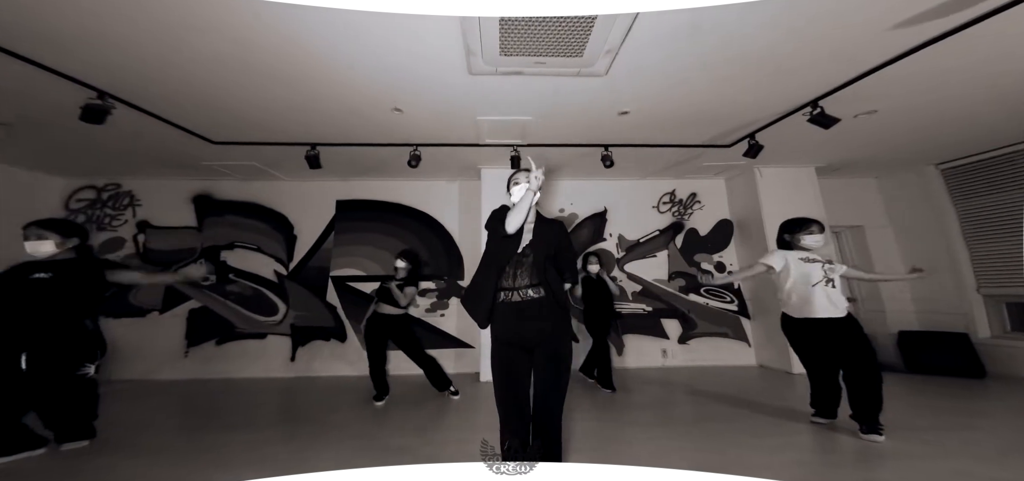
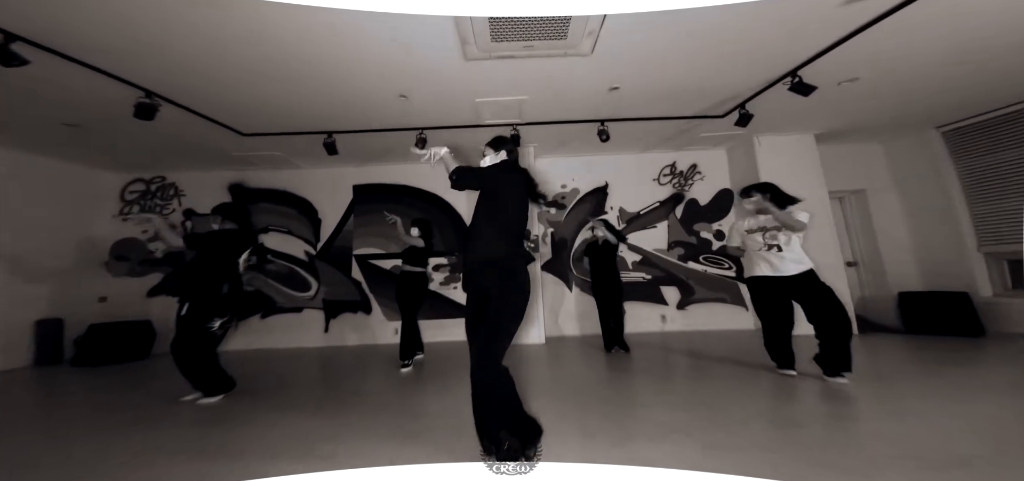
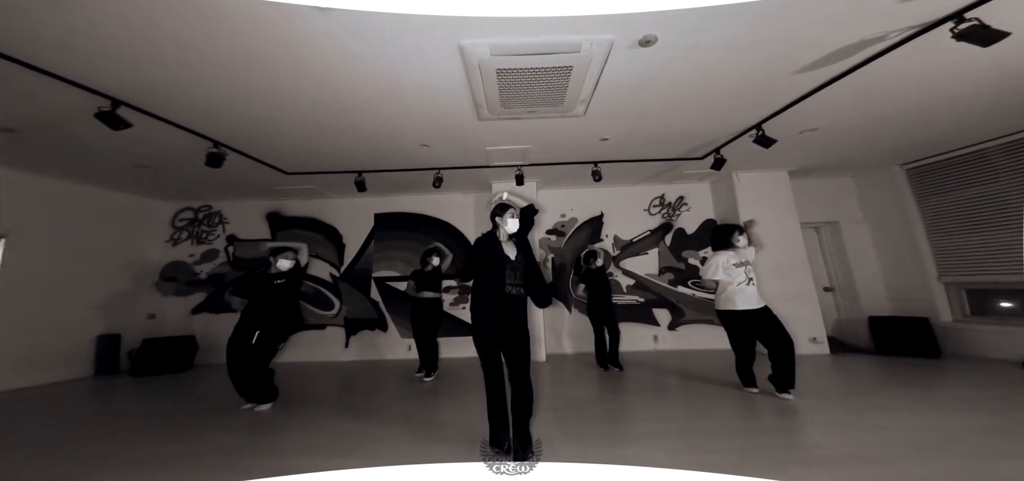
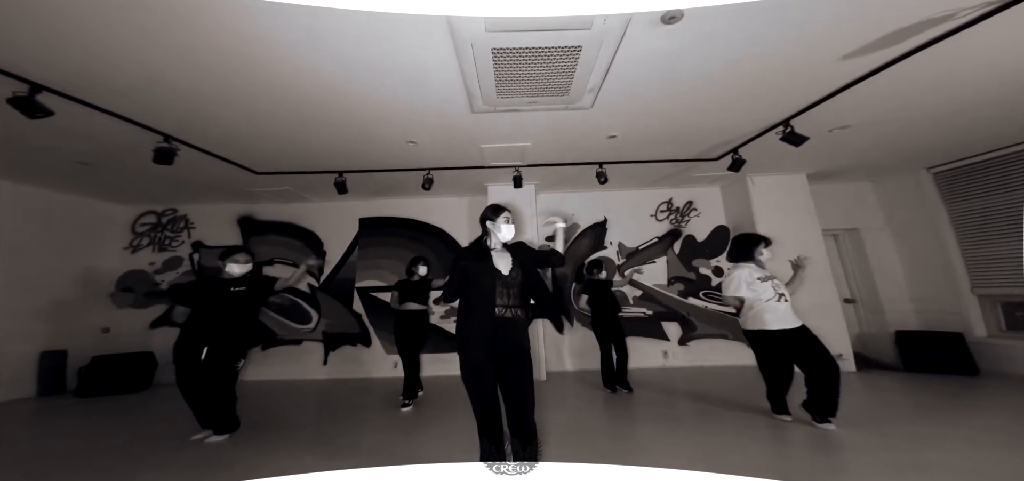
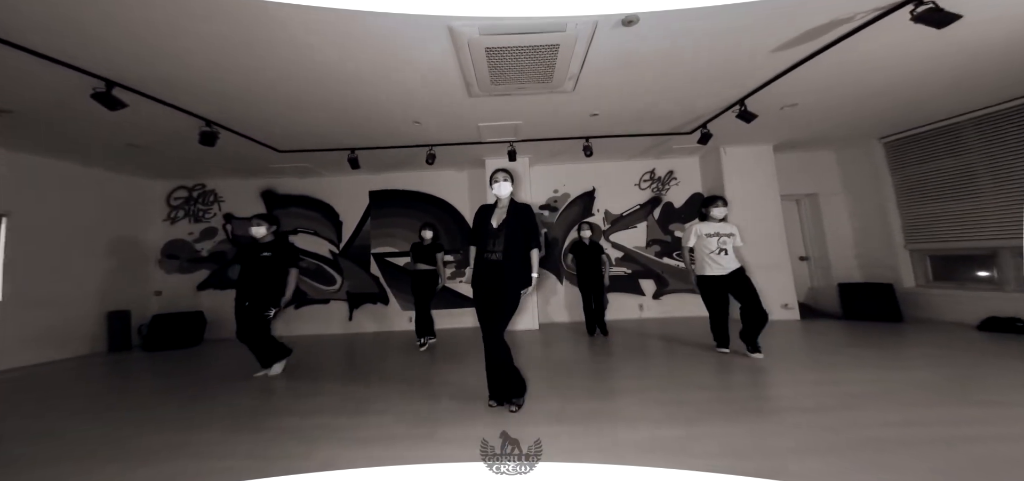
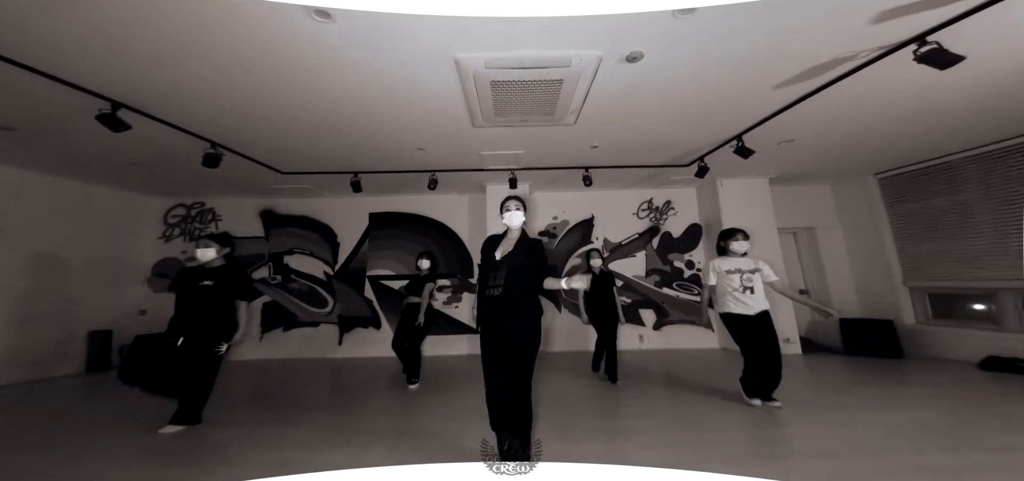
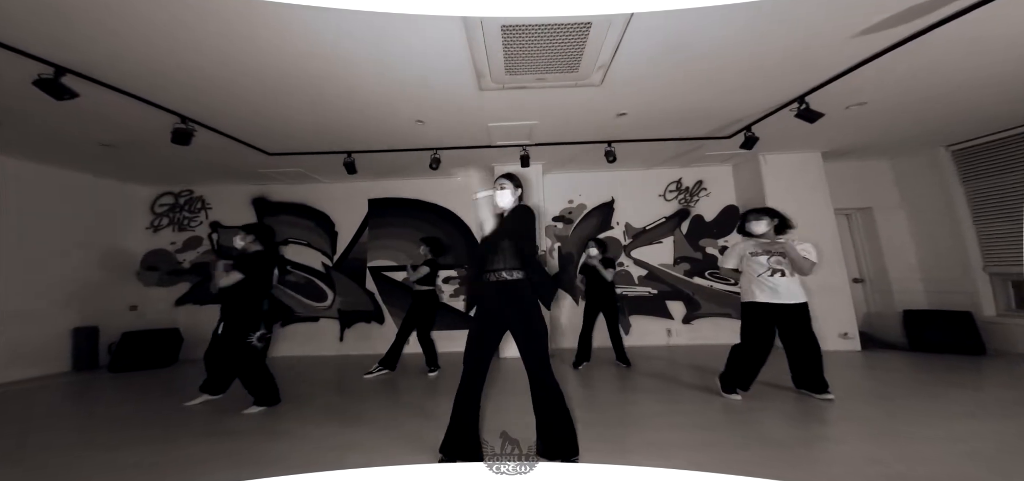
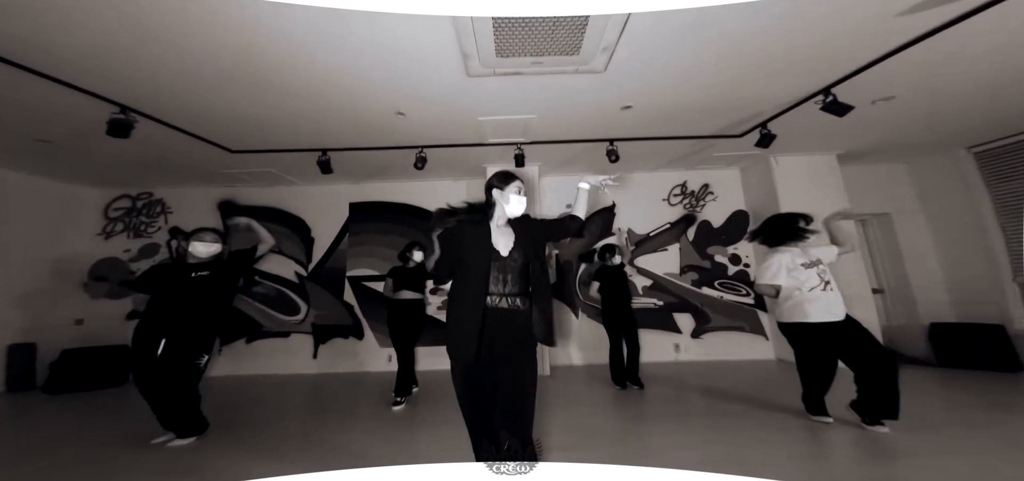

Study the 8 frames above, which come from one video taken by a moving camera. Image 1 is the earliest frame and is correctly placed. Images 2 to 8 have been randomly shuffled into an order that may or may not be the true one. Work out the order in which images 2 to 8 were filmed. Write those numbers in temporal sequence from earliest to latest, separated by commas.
6, 5, 2, 8, 4, 3, 7
